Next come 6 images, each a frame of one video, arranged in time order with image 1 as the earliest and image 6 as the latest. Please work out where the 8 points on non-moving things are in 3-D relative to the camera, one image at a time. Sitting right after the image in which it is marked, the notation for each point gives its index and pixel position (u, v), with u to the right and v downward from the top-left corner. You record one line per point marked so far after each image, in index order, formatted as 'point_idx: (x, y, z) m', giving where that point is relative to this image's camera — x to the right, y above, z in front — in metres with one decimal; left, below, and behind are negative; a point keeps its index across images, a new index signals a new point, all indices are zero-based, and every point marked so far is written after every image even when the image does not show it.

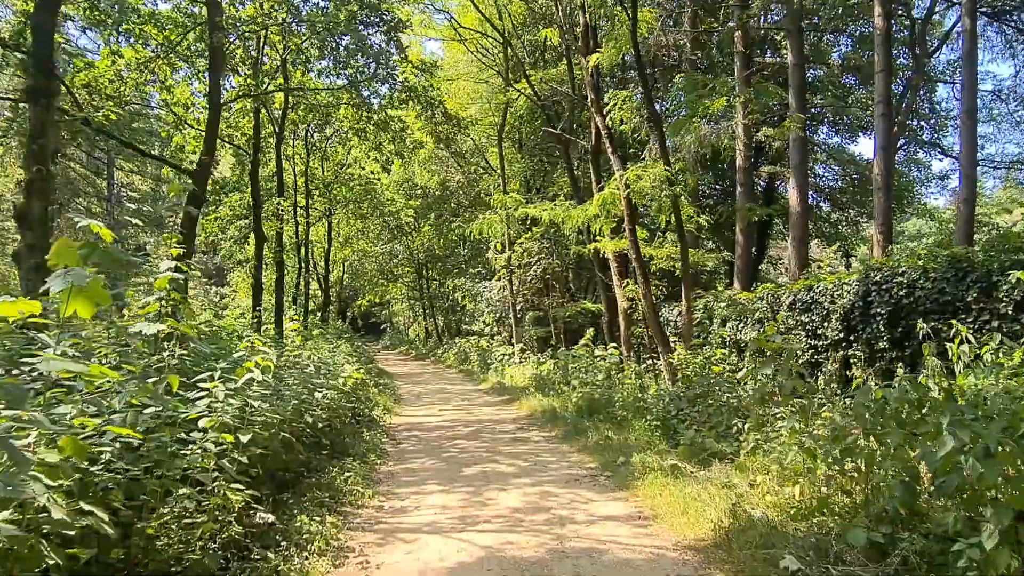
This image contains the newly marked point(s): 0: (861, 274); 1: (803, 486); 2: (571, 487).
0: (+4.4, +0.2, +9.3) m
1: (+1.7, -1.1, +4.2) m
2: (+0.5, -1.5, +5.6) m
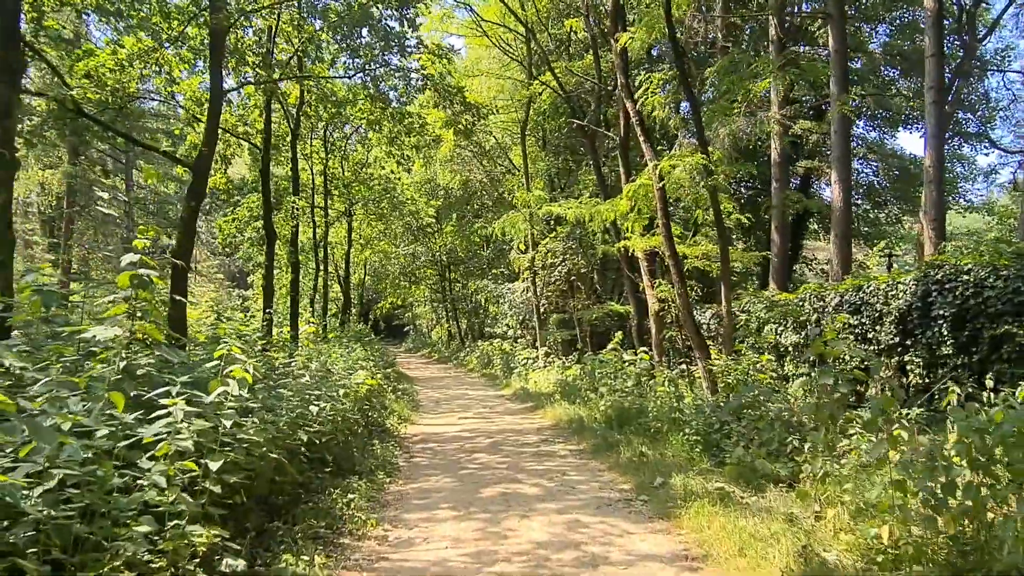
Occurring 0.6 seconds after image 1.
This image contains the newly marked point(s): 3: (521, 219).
0: (+4.7, +0.2, +8.4) m
1: (+1.8, -1.1, +3.4) m
2: (+0.6, -1.5, +4.9) m
3: (+0.2, +1.7, +18.0) m
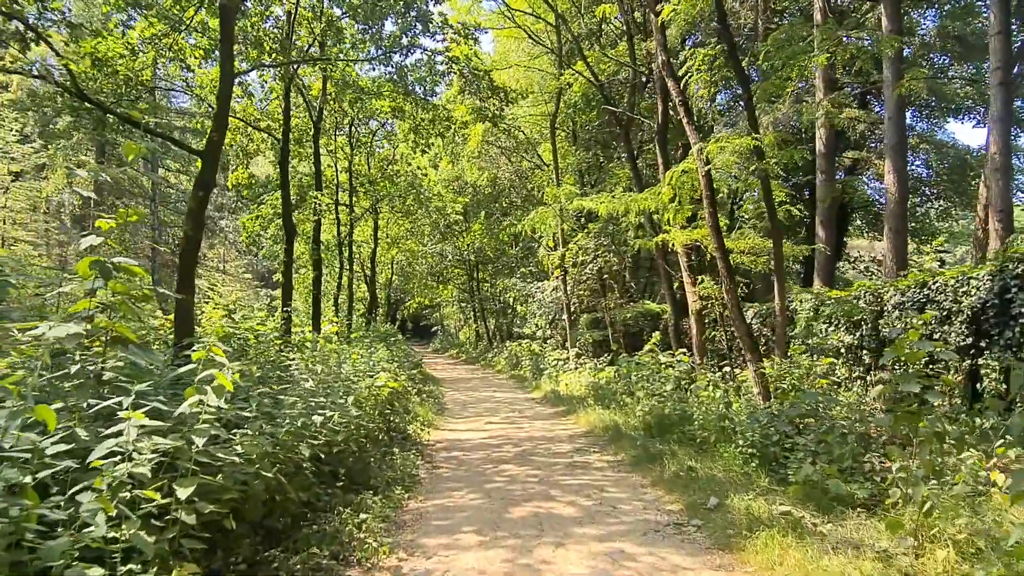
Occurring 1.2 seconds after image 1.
0: (+5.0, +0.2, +7.6) m
1: (+1.9, -1.1, +2.7) m
2: (+0.8, -1.5, +4.2) m
3: (+0.9, +1.8, +17.3) m
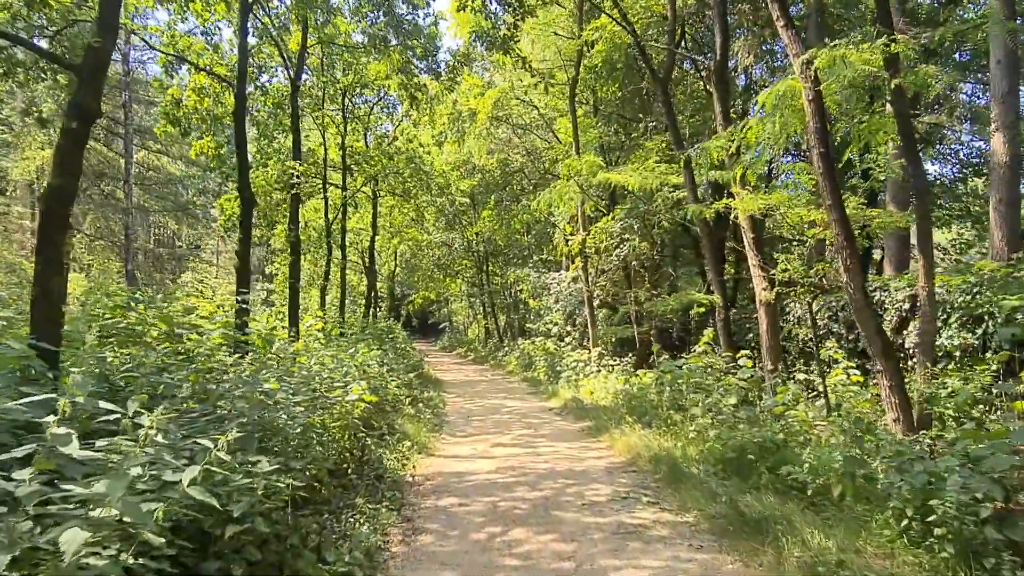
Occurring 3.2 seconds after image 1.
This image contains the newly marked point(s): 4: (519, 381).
0: (+5.2, +0.4, +5.2) m
1: (+2.0, -0.9, +0.4) m
2: (+0.9, -1.3, +1.9) m
3: (+1.2, +2.0, +15.0) m
4: (+0.1, -2.3, +17.8) m
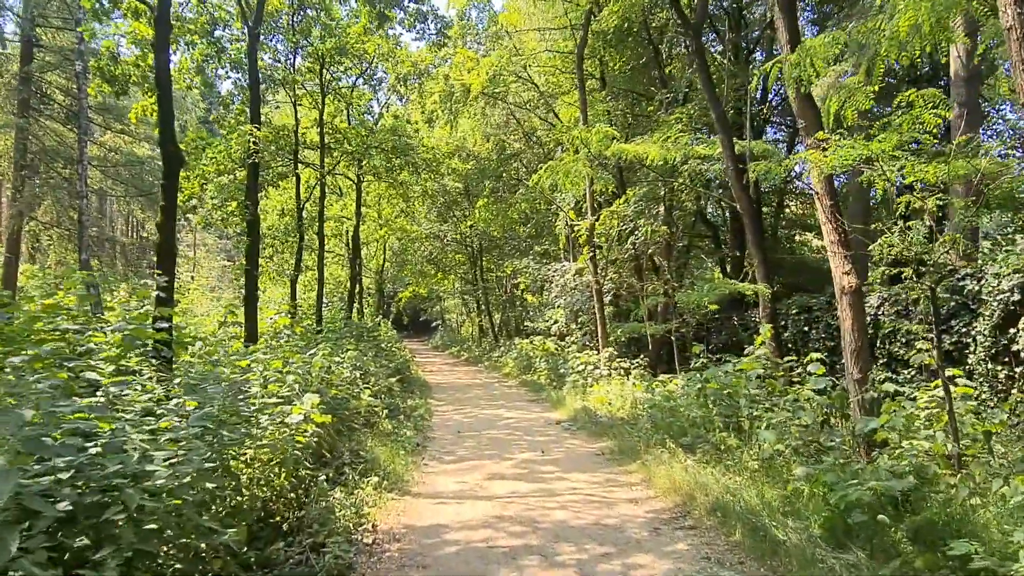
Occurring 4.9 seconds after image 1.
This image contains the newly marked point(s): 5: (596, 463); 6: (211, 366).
0: (+5.2, +0.5, +3.3) m
1: (+2.1, -0.8, -1.5) m
2: (+0.9, -1.2, -0.1) m
3: (+1.2, +2.1, +13.0) m
4: (+0.1, -2.1, +15.9) m
5: (+0.8, -1.6, +6.8) m
6: (-2.4, -0.6, +5.6) m
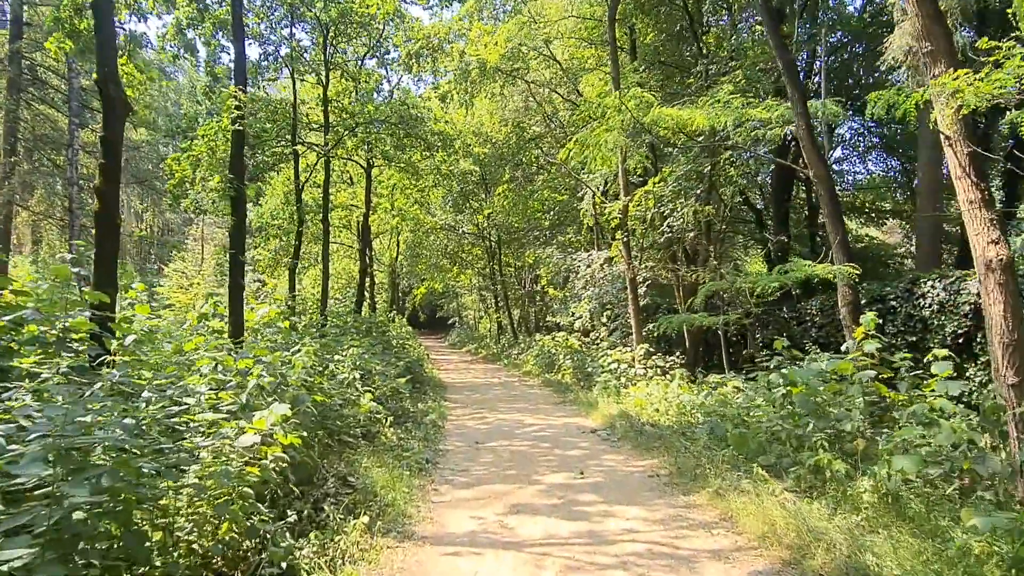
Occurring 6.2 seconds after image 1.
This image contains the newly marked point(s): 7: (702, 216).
0: (+5.3, +0.7, +1.7) m
1: (+2.1, -0.7, -3.0) m
2: (+1.0, -1.1, -1.5) m
3: (+1.5, +2.3, +11.6) m
4: (+0.5, -1.9, +14.5) m
5: (+1.0, -1.5, +5.4) m
6: (-2.2, -0.4, +4.2) m
7: (+2.9, +1.1, +11.3) m
